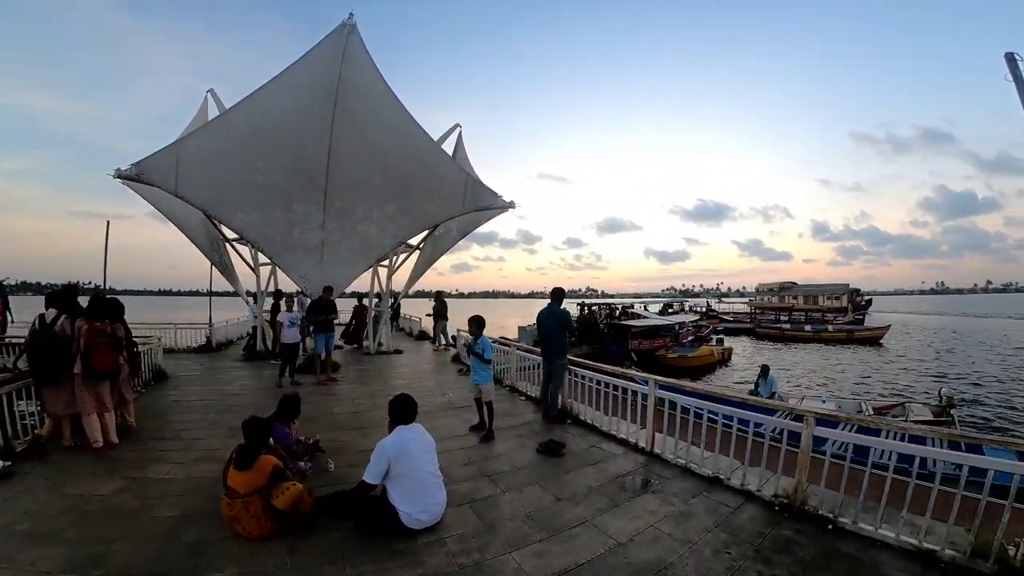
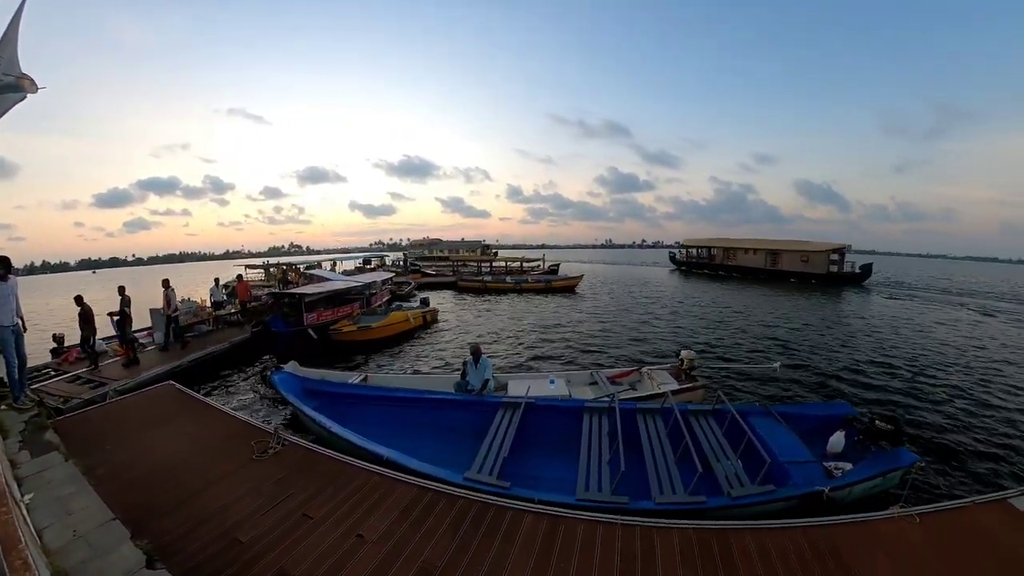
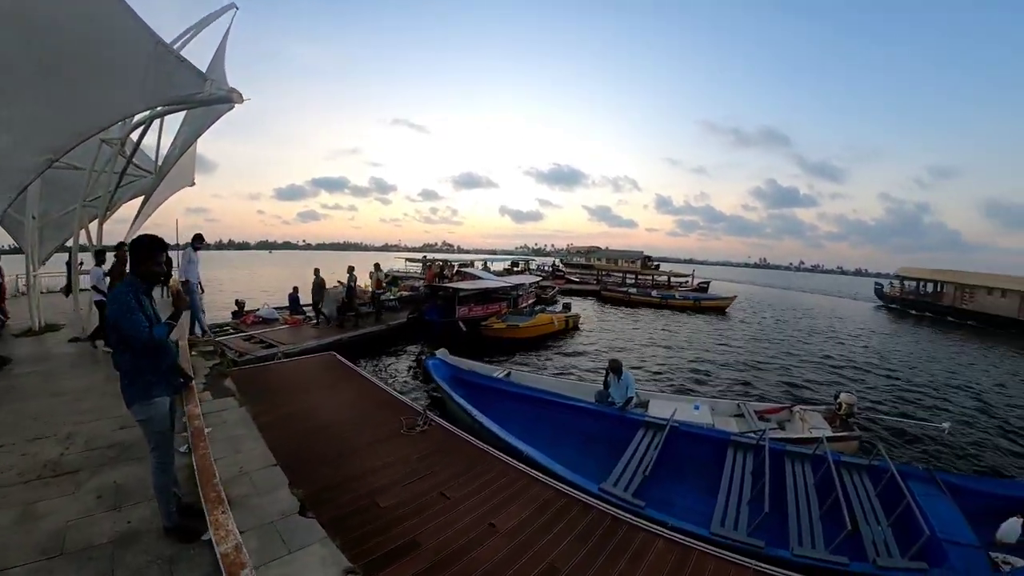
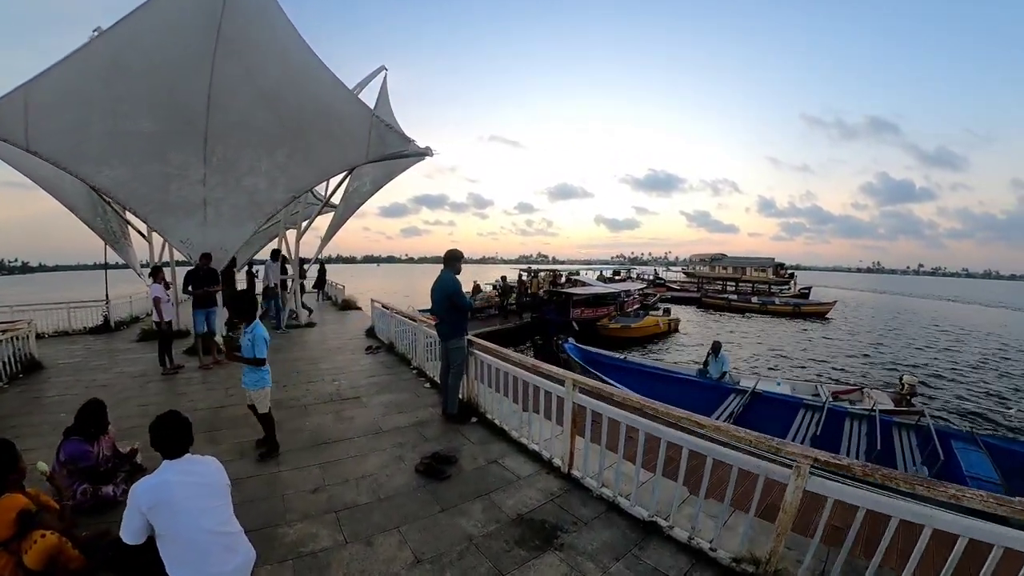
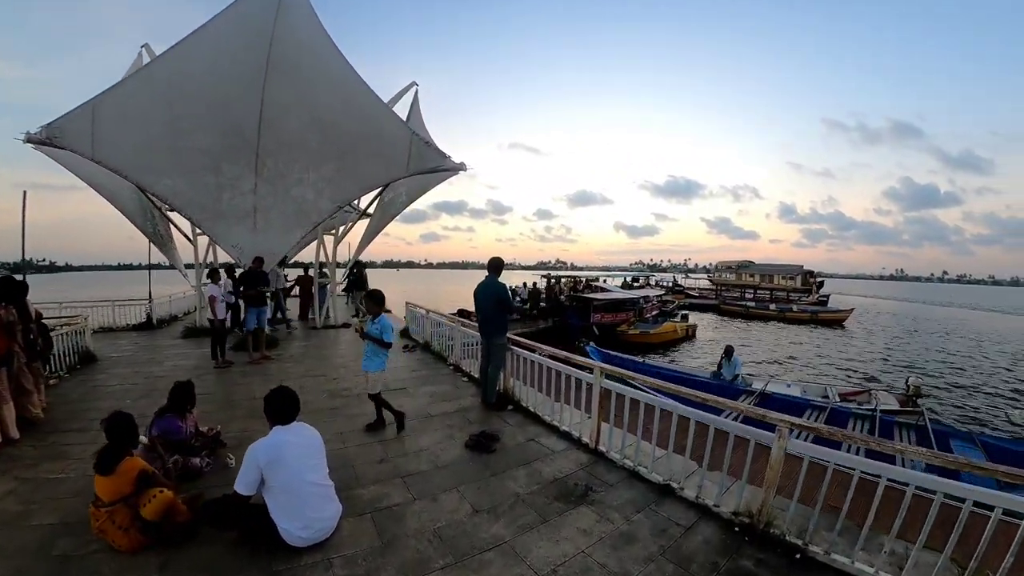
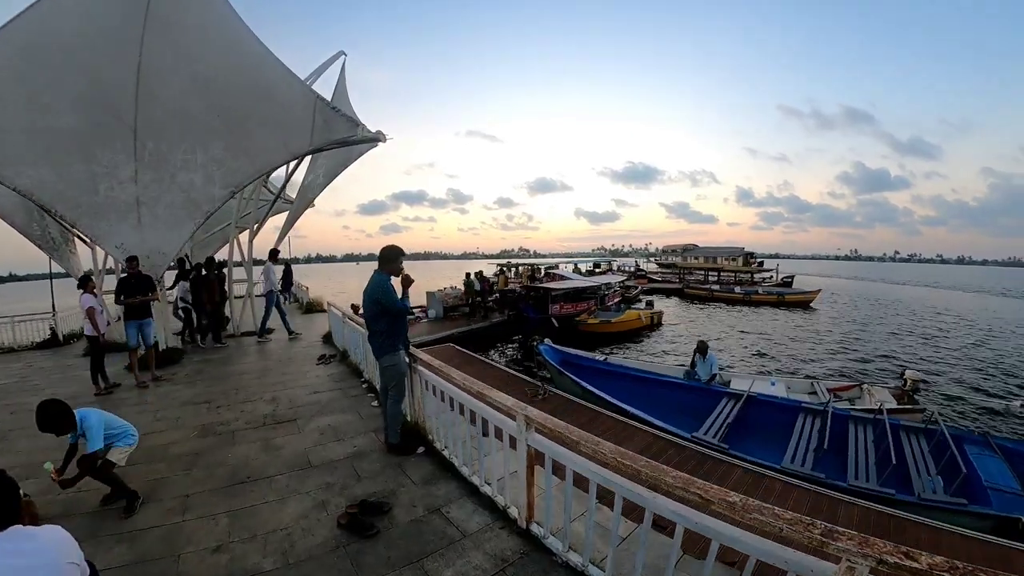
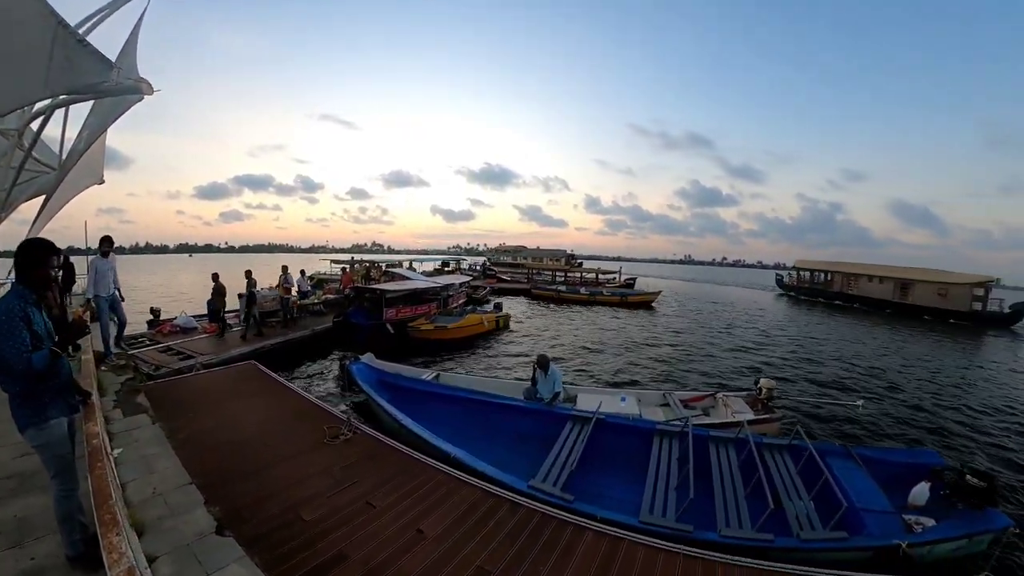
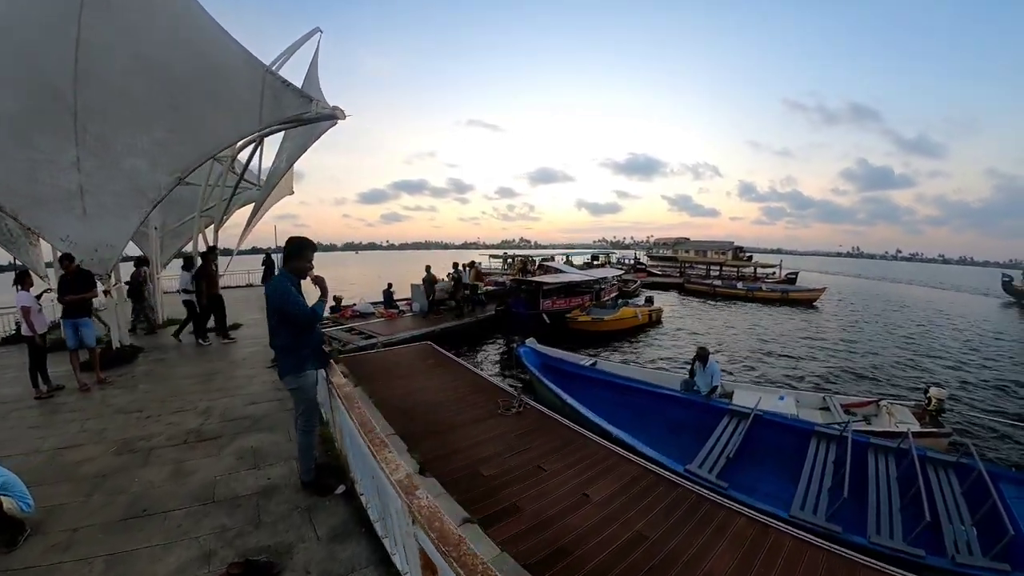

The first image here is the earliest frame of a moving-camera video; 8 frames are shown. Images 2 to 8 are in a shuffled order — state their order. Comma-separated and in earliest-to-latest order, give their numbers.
5, 4, 6, 8, 3, 7, 2
